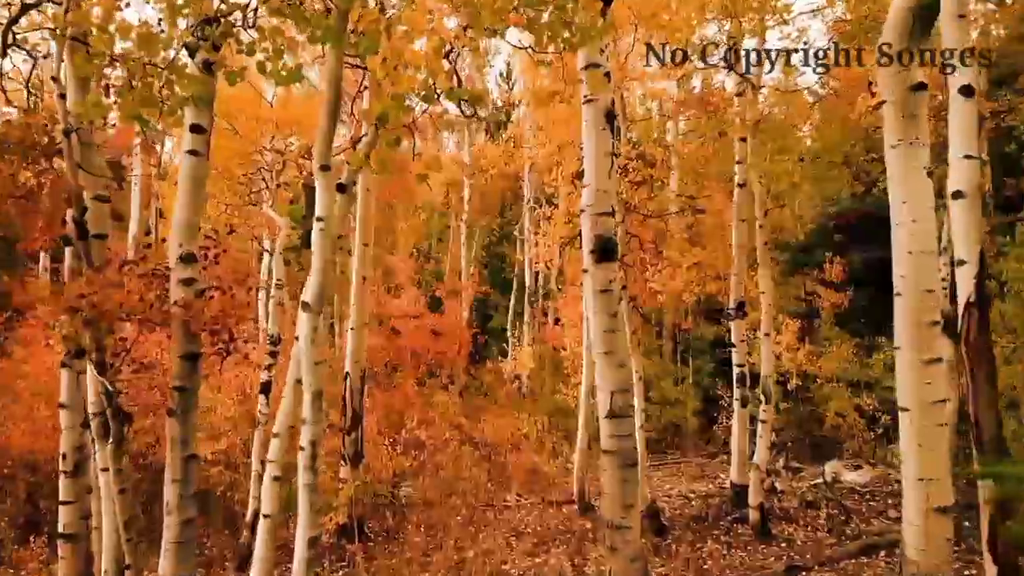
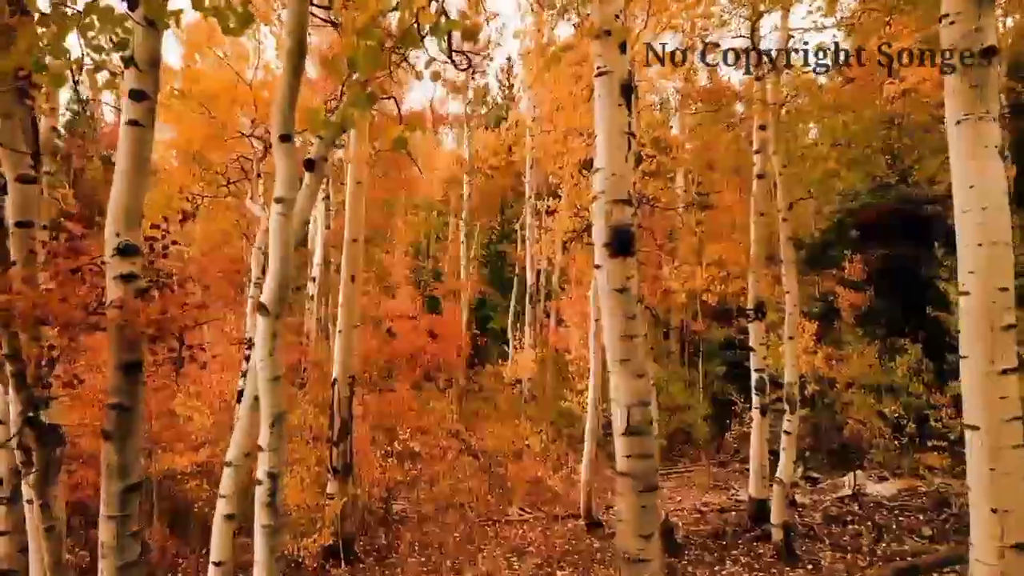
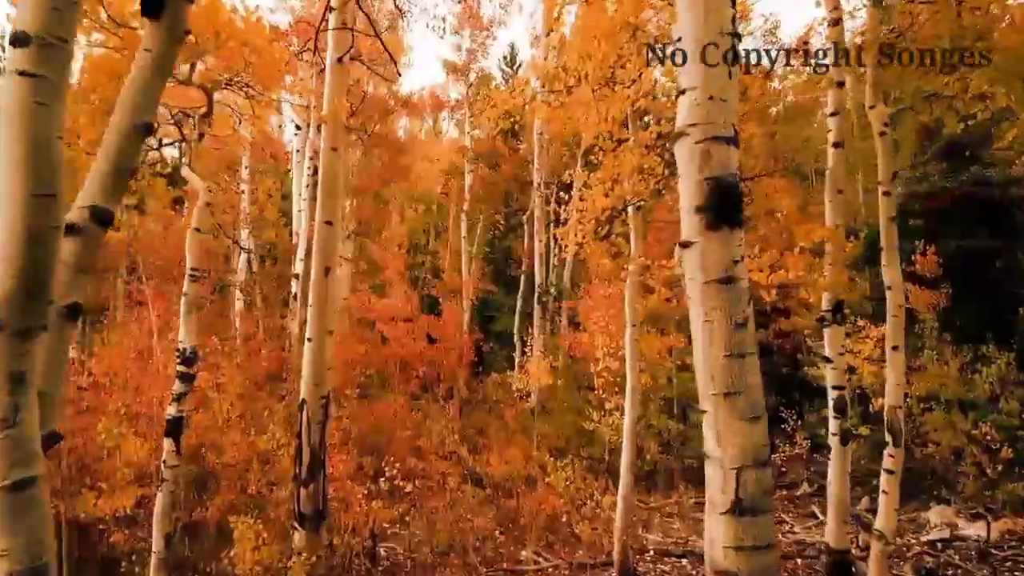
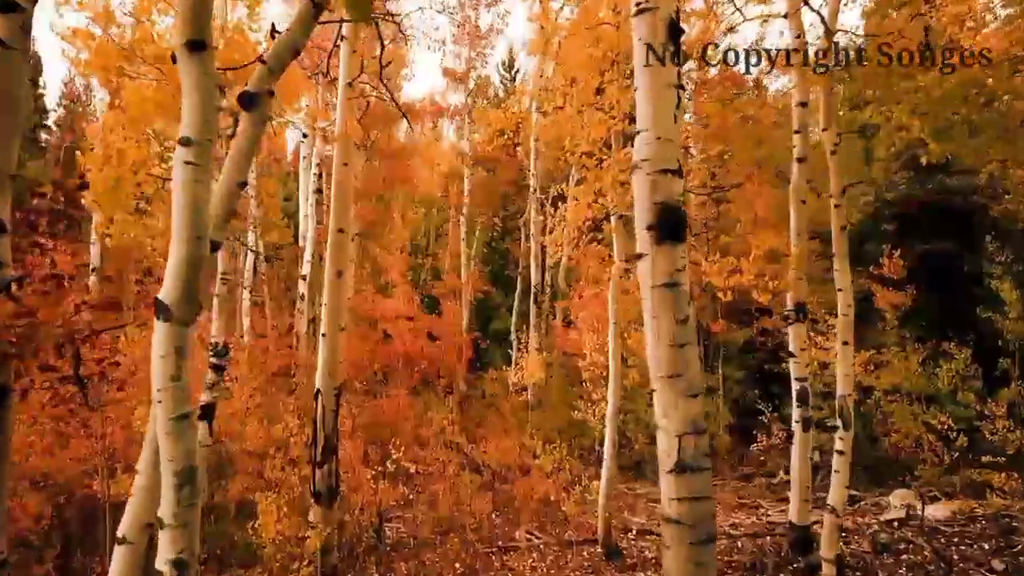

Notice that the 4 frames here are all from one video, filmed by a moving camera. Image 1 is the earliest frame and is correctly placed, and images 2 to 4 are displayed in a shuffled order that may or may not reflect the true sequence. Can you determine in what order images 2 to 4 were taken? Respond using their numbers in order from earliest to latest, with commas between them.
2, 4, 3
